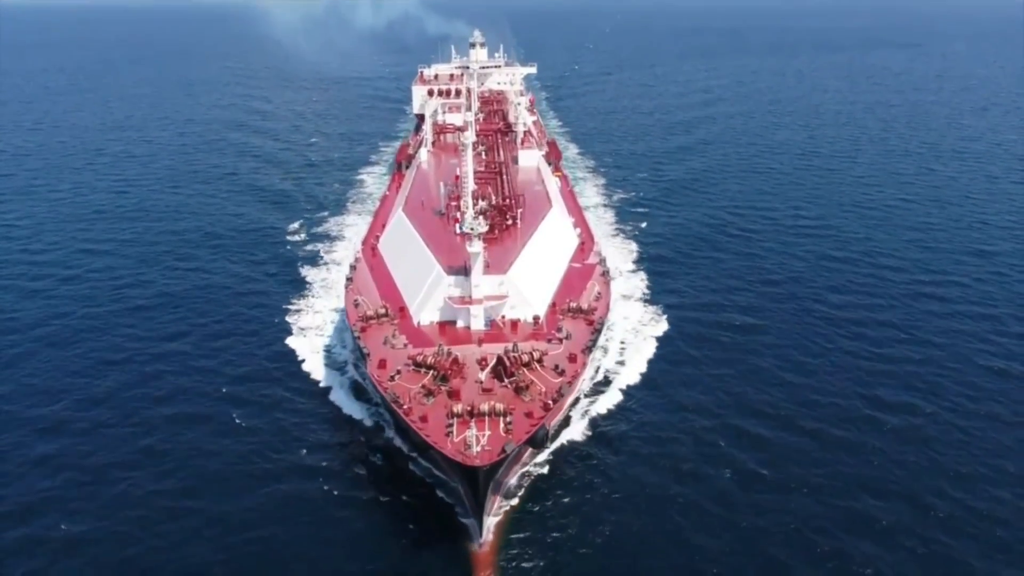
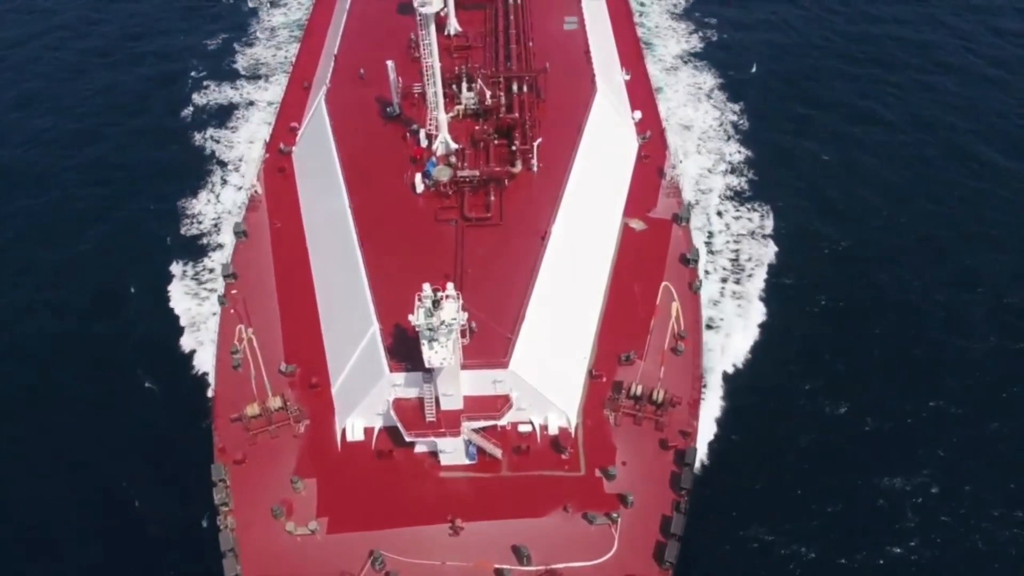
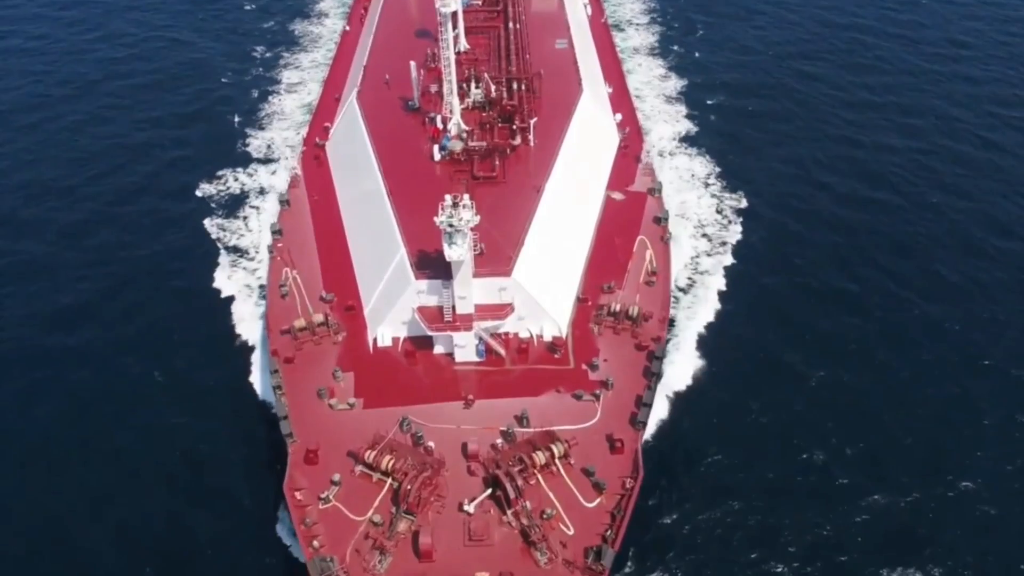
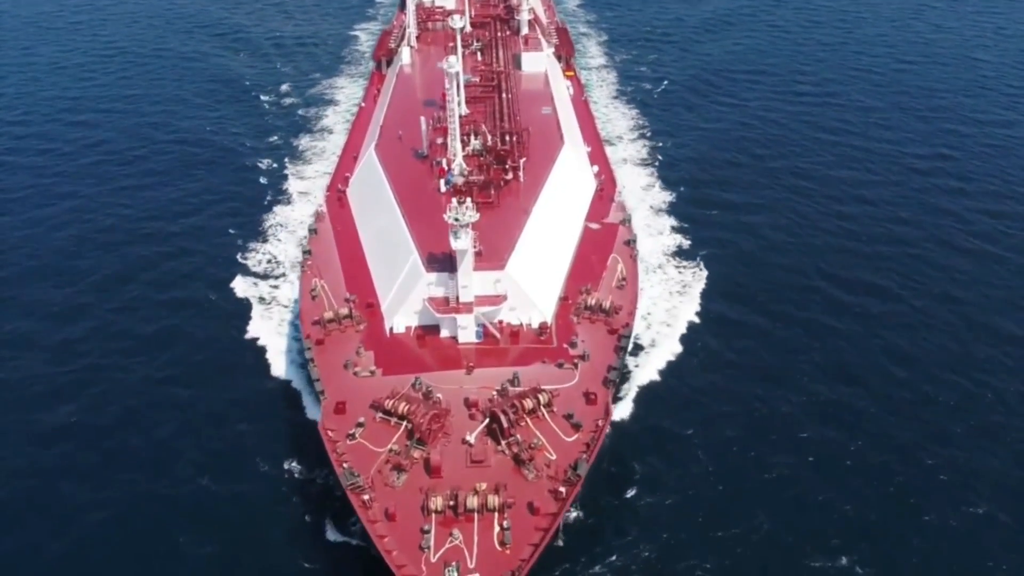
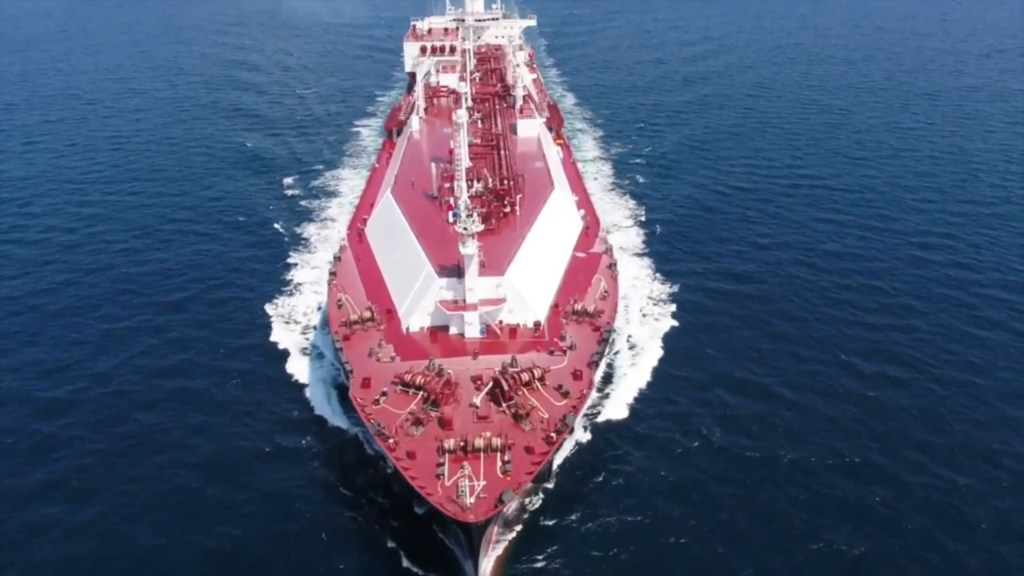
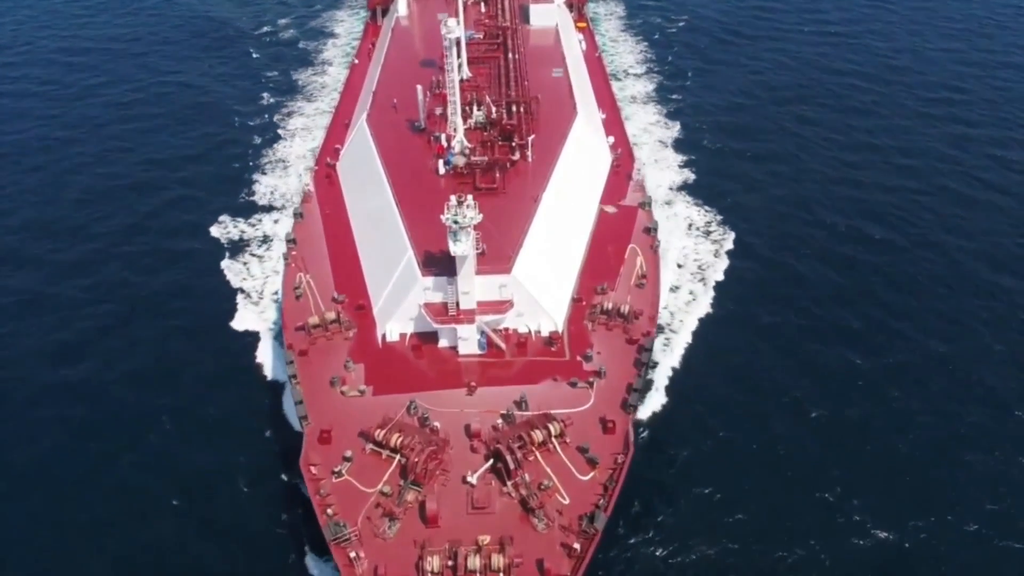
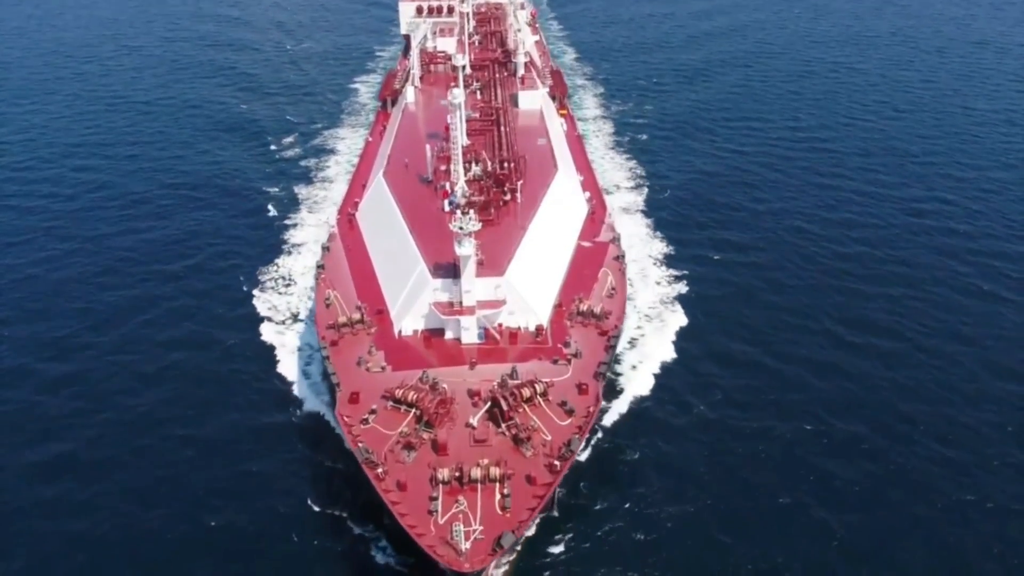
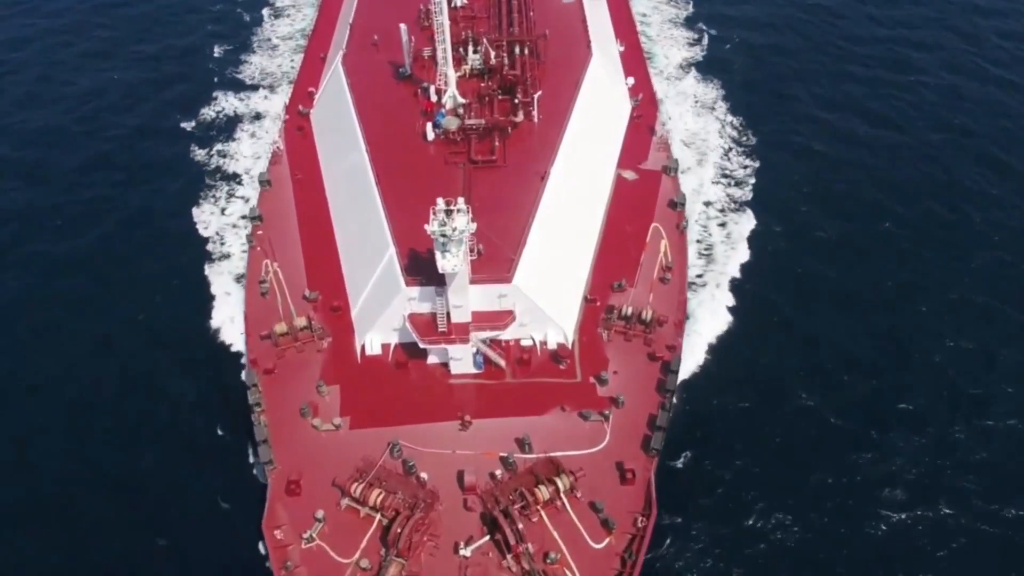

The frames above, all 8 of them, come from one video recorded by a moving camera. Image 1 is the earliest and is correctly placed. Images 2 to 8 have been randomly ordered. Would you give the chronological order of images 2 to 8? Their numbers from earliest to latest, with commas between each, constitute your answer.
5, 7, 4, 6, 3, 8, 2
